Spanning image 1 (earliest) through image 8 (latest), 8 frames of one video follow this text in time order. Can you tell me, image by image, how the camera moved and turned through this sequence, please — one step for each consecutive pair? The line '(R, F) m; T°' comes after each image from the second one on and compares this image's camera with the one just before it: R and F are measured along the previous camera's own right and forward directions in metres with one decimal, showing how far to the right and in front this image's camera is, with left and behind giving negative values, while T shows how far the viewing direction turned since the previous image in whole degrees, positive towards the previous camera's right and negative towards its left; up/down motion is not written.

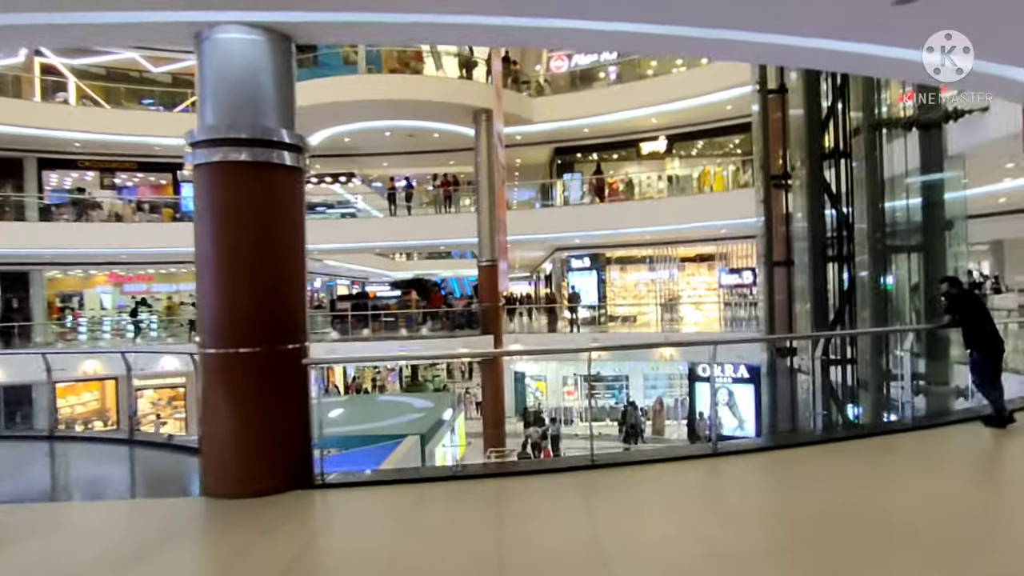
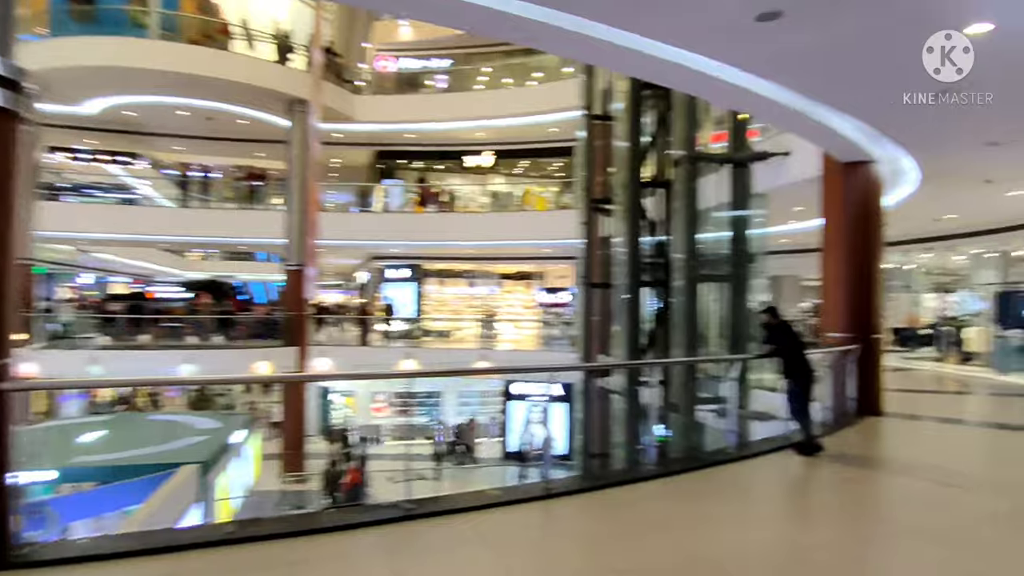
(0.0, +0.7) m; +16°
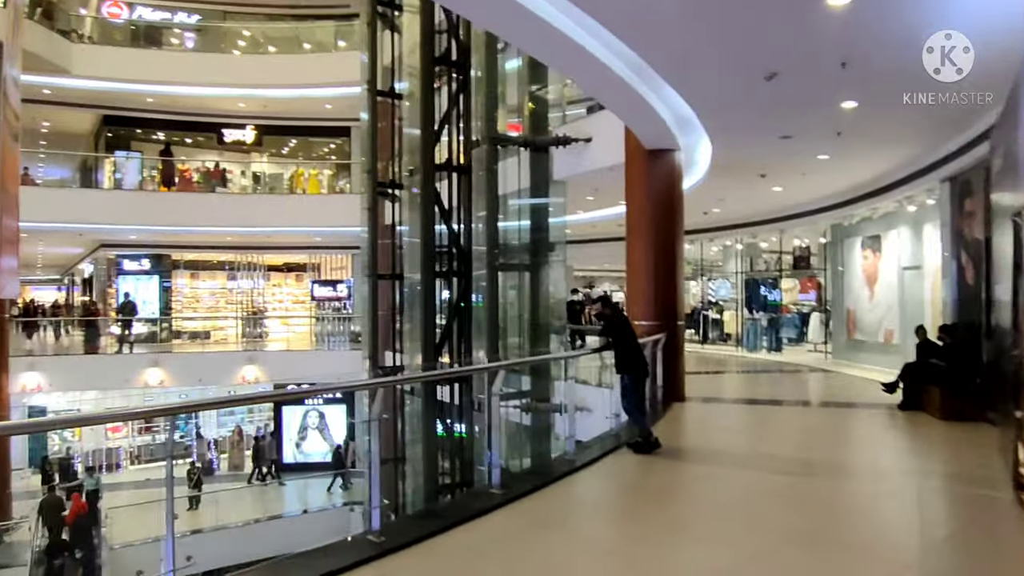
(-0.2, +0.9) m; +20°
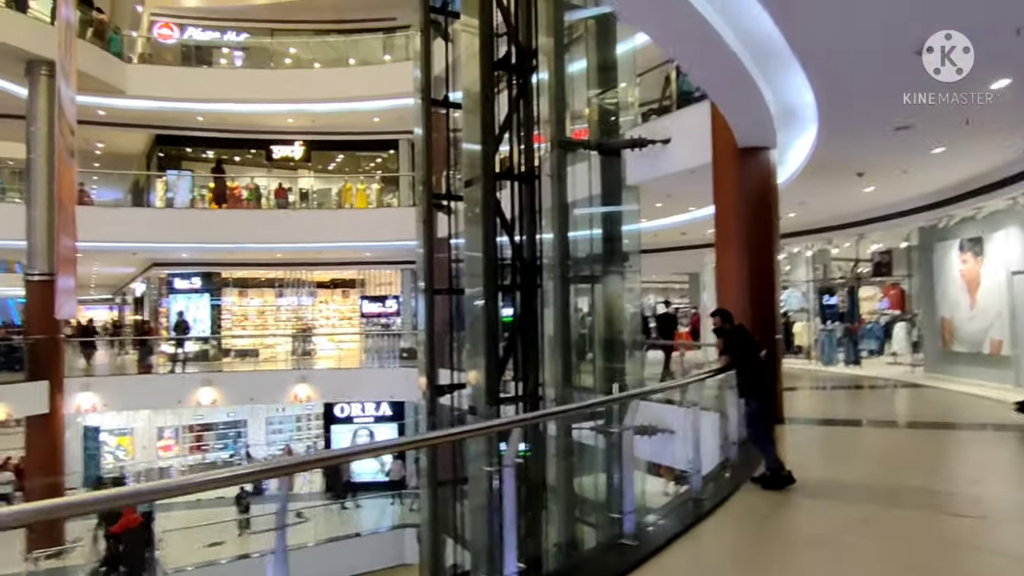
(-0.4, +0.4) m; -3°
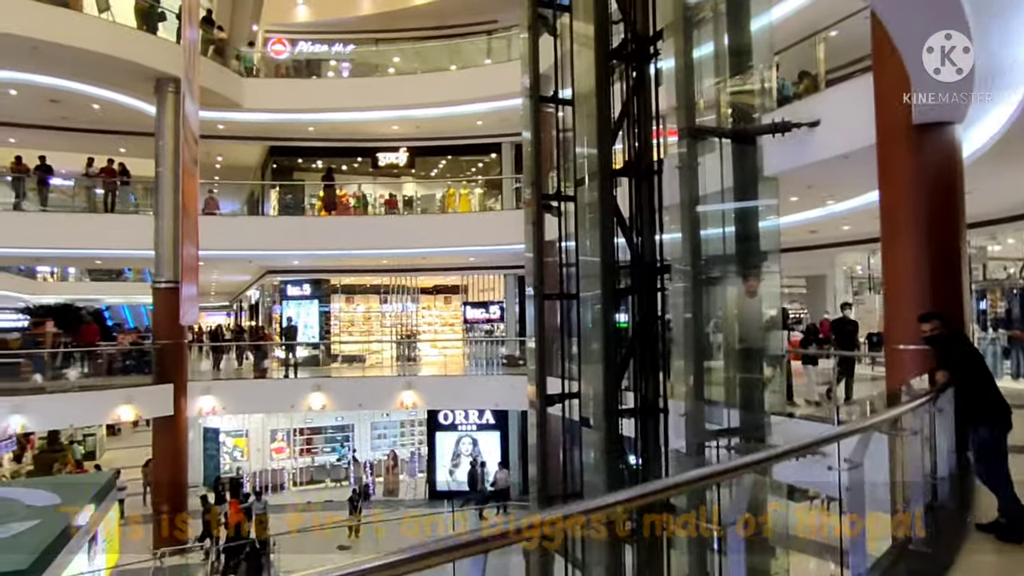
(-0.3, +0.5) m; -8°
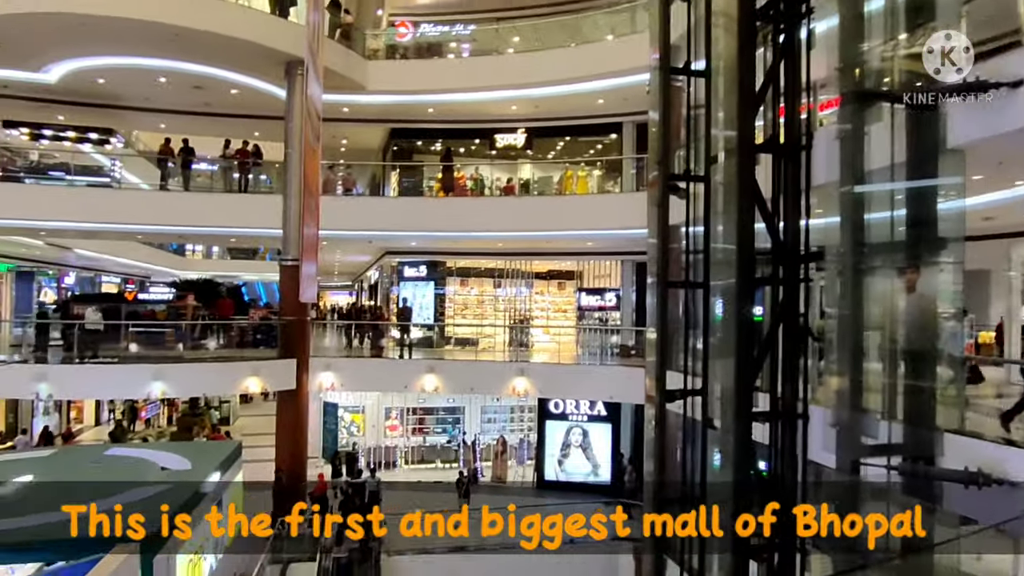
(-0.1, +0.5) m; -10°
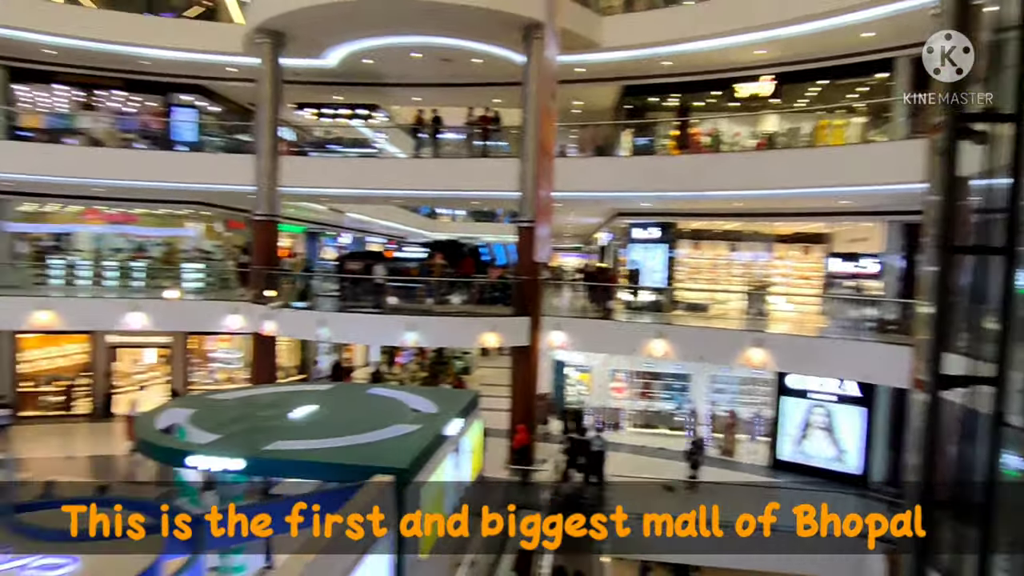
(-0.1, +0.2) m; -20°
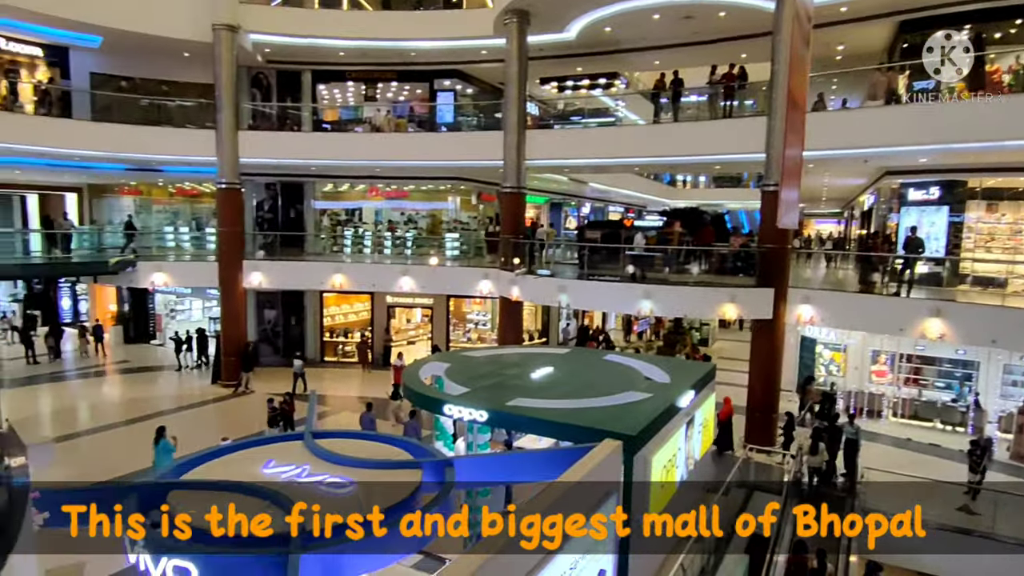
(+0.3, 0.0) m; -22°
